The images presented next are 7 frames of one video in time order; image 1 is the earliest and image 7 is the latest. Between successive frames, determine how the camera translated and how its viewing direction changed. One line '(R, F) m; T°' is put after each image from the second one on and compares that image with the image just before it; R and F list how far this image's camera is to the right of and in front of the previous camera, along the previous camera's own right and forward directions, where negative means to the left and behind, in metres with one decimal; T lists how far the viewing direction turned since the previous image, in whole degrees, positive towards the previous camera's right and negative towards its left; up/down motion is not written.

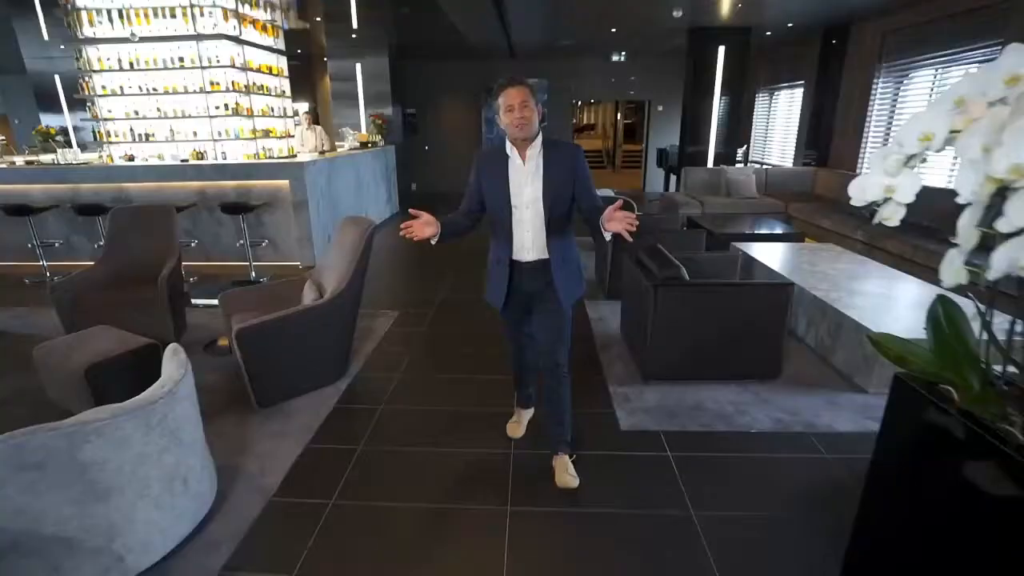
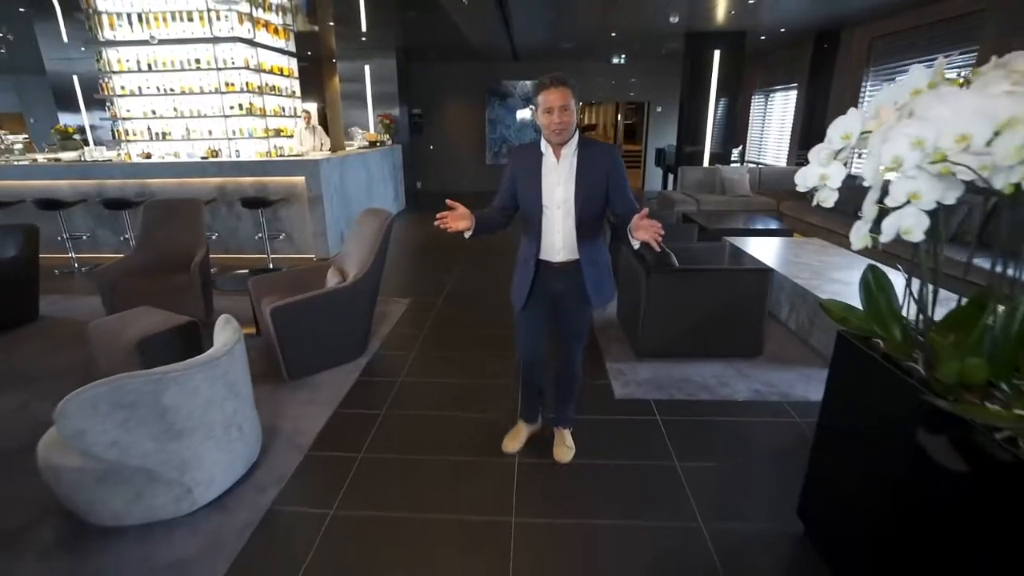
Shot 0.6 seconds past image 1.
(0.0, -0.3) m; 0°
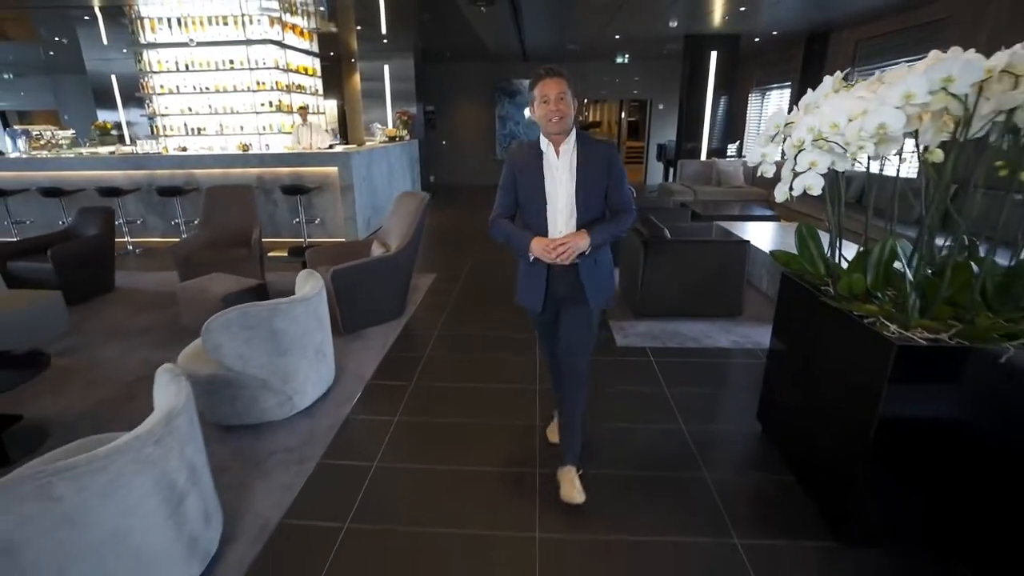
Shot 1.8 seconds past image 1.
(-0.1, -0.6) m; 0°
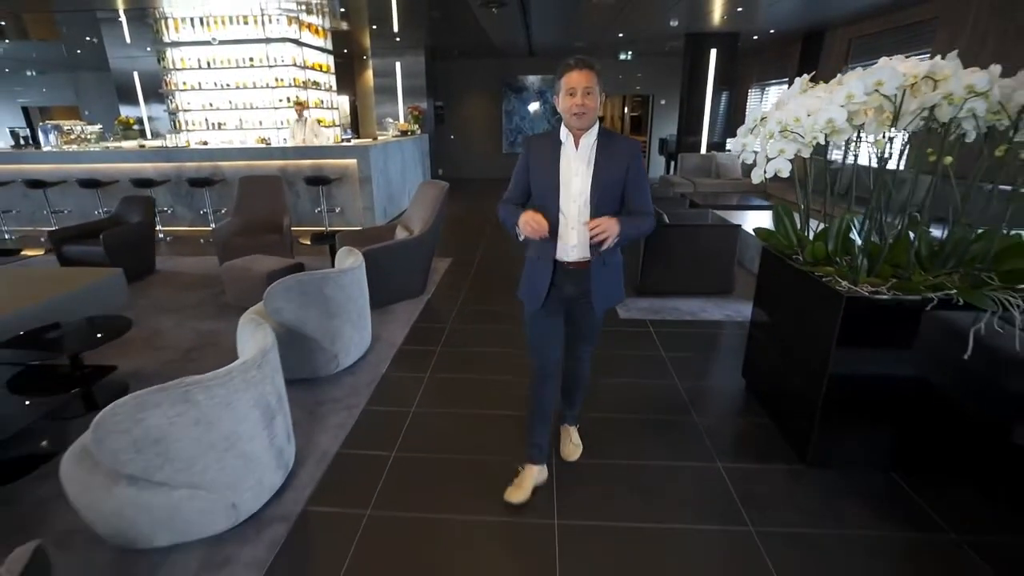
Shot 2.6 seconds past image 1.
(-0.1, -0.4) m; 0°
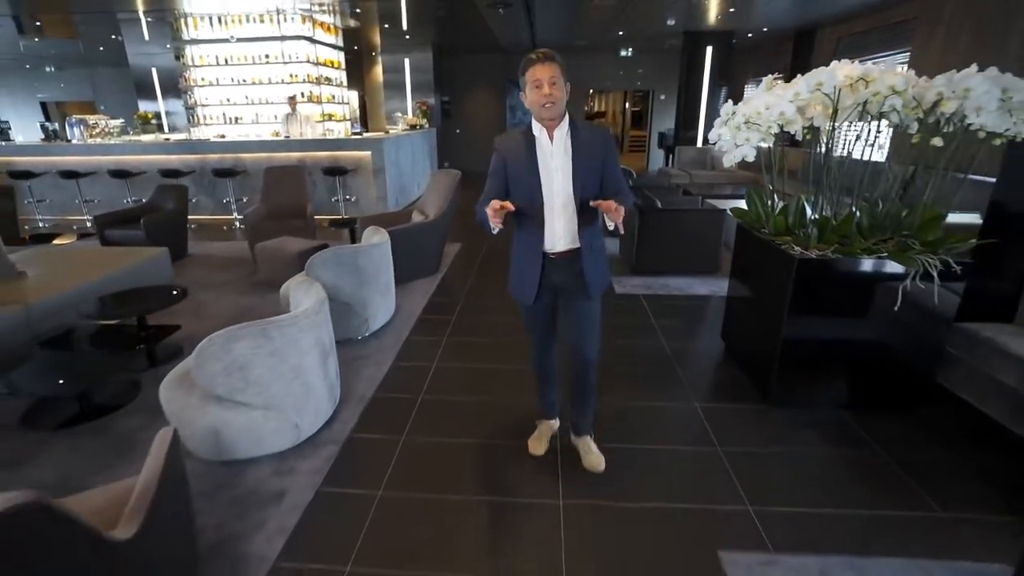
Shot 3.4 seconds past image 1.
(0.0, -0.4) m; 0°
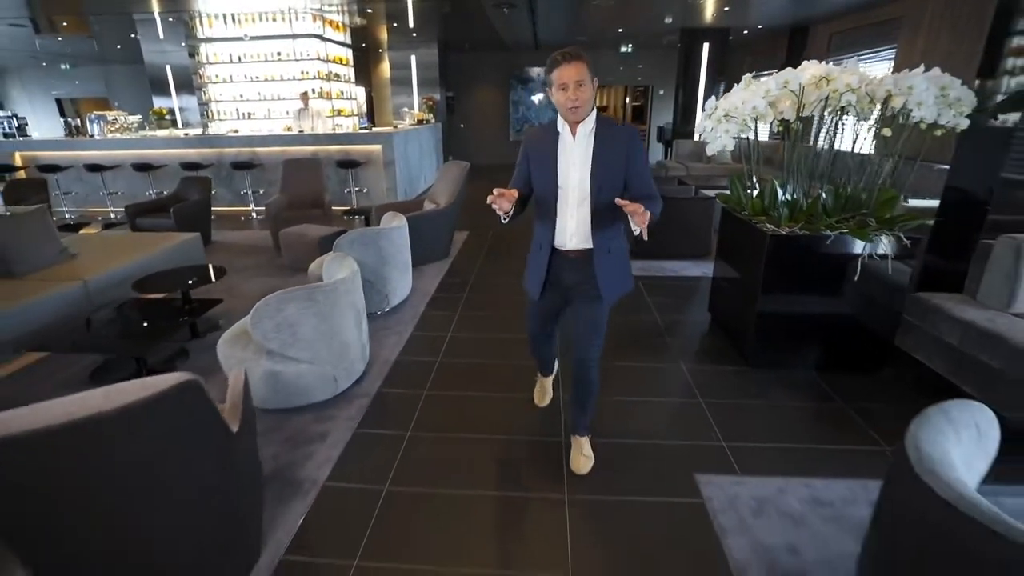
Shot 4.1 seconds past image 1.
(0.0, -0.3) m; 0°
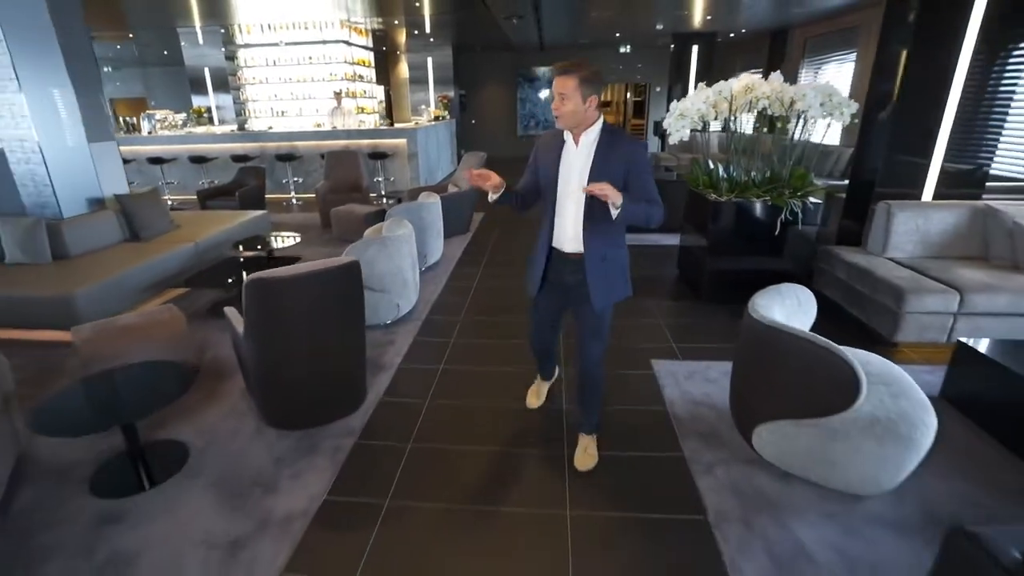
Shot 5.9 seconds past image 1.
(0.0, -1.0) m; -1°
